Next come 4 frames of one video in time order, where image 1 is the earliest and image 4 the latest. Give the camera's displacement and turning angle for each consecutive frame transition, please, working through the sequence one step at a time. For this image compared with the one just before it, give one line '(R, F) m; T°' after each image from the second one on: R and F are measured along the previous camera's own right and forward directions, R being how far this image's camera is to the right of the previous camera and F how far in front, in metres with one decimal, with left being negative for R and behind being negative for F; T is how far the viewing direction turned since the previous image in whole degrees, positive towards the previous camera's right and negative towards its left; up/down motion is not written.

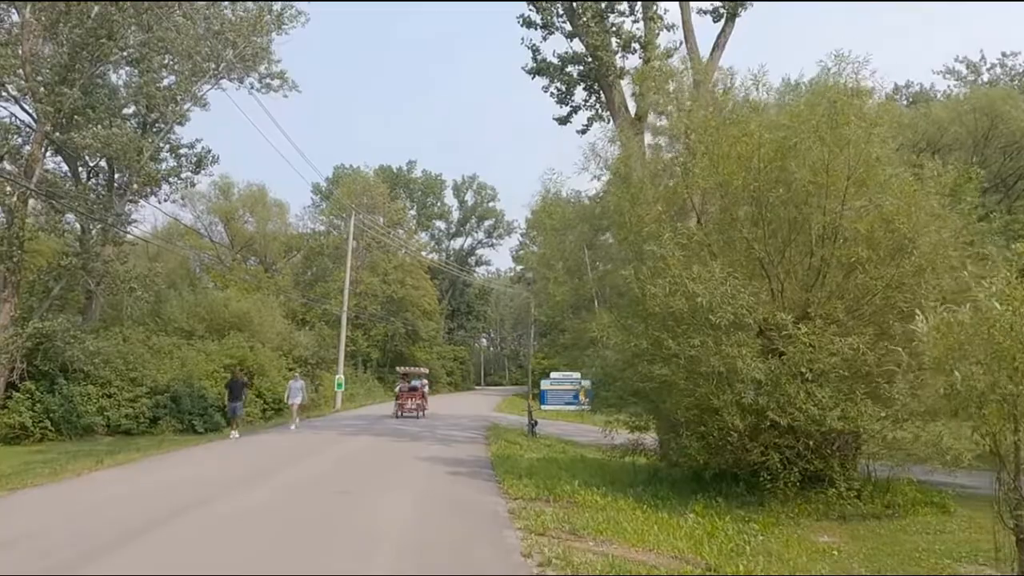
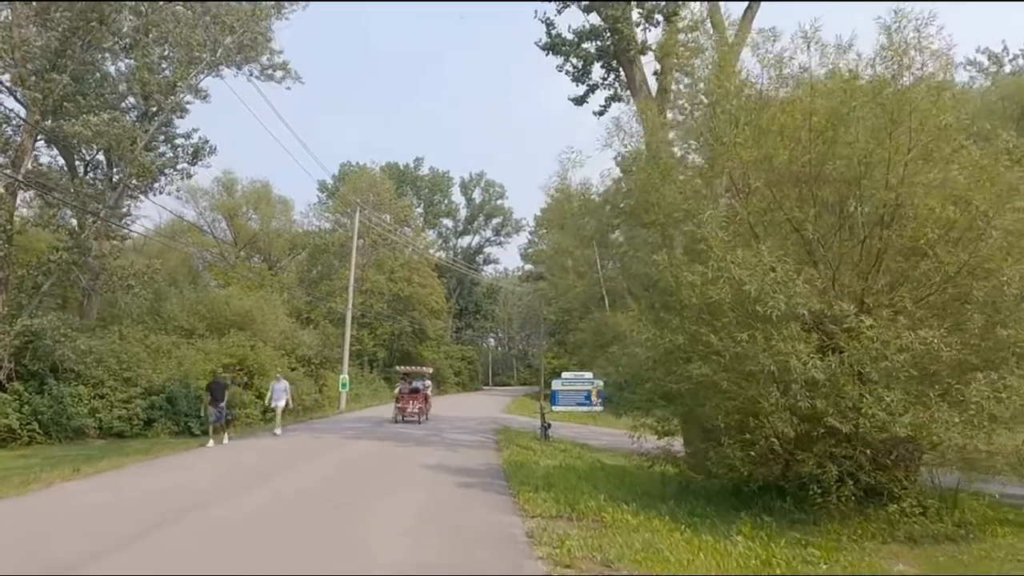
(-0.1, +1.1) m; -1°
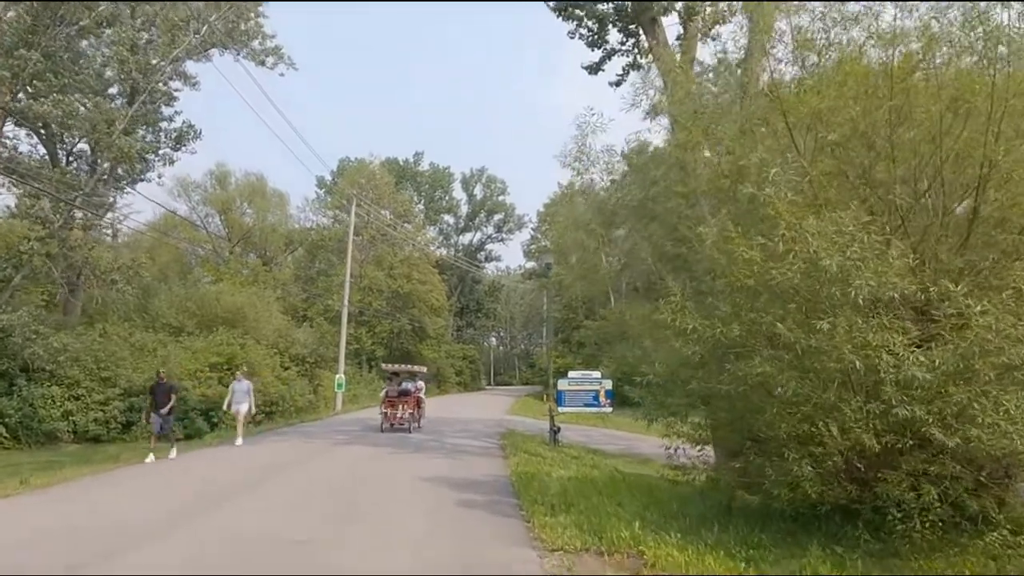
(-0.1, +1.6) m; 0°
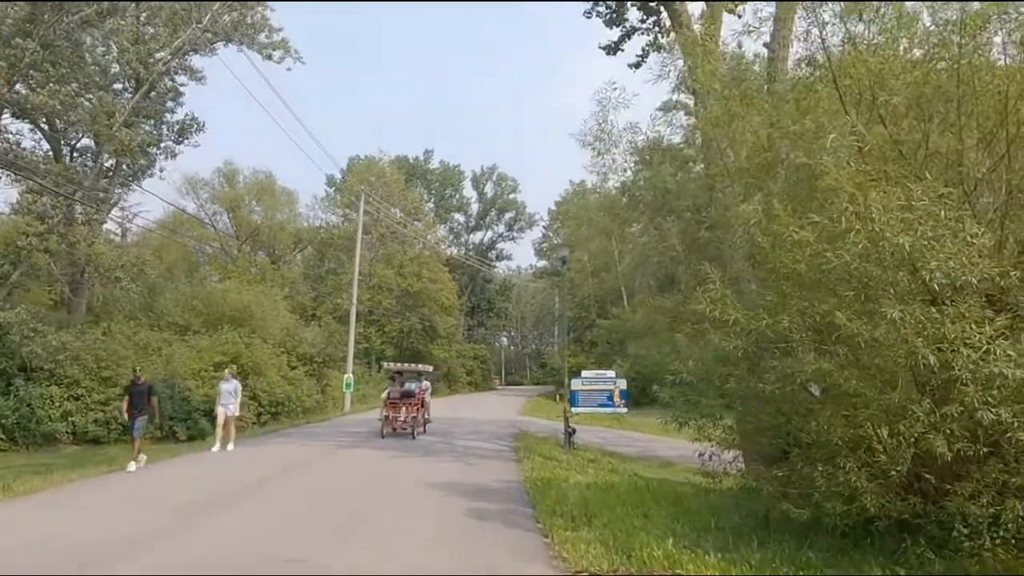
(0.0, +0.8) m; -1°
